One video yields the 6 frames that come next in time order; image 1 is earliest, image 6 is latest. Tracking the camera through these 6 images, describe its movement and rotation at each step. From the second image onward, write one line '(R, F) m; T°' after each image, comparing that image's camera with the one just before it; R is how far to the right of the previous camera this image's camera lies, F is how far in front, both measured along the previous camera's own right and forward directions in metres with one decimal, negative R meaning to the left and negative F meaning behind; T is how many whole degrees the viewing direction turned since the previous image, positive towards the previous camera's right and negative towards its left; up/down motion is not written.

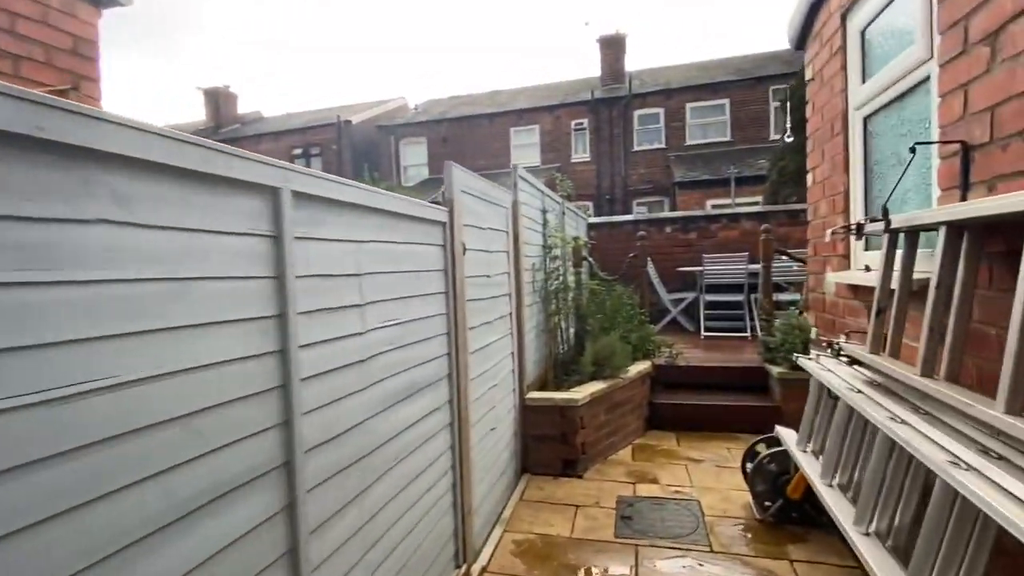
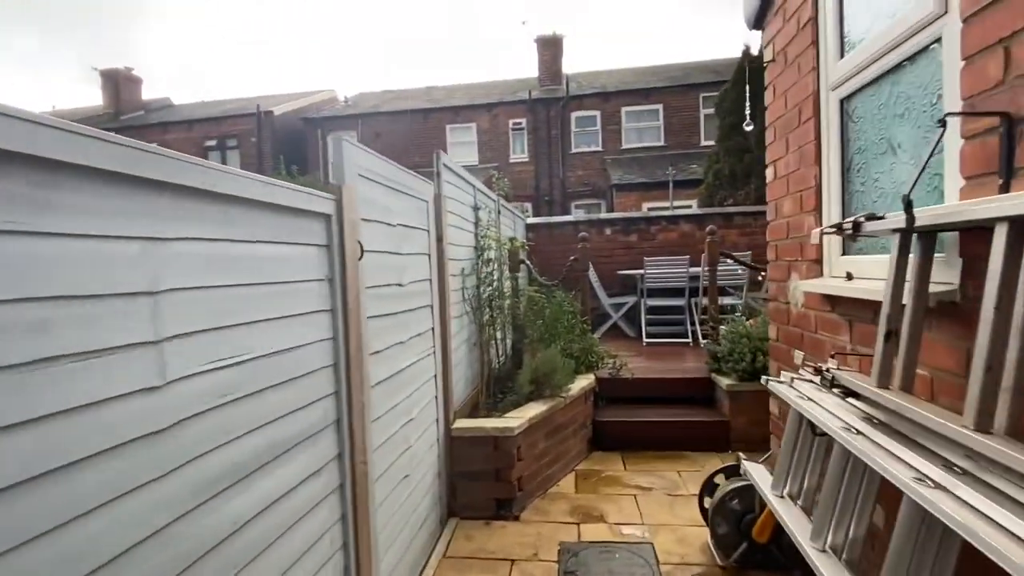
(+0.1, +0.5) m; +7°
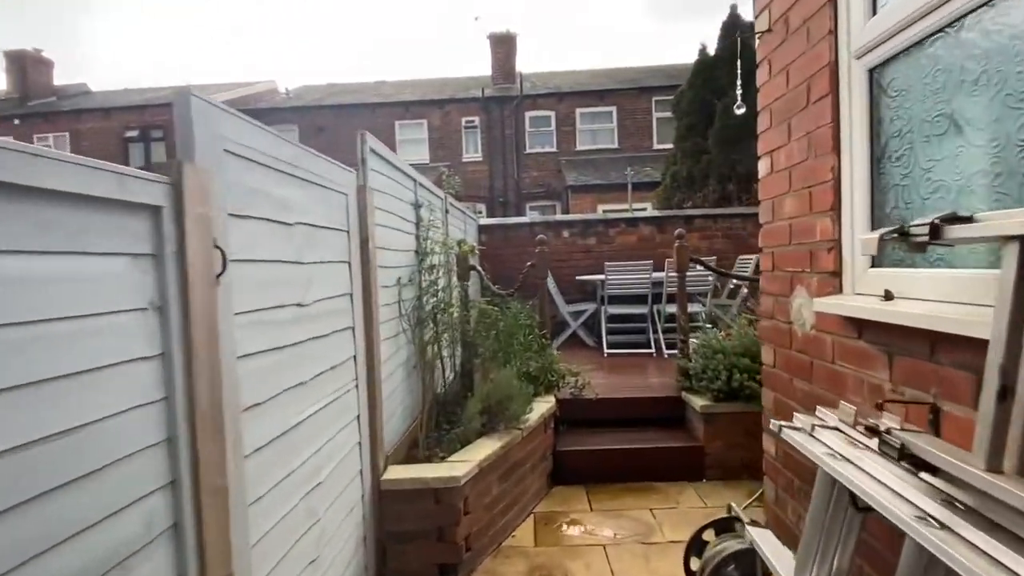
(0.0, +0.5) m; +5°
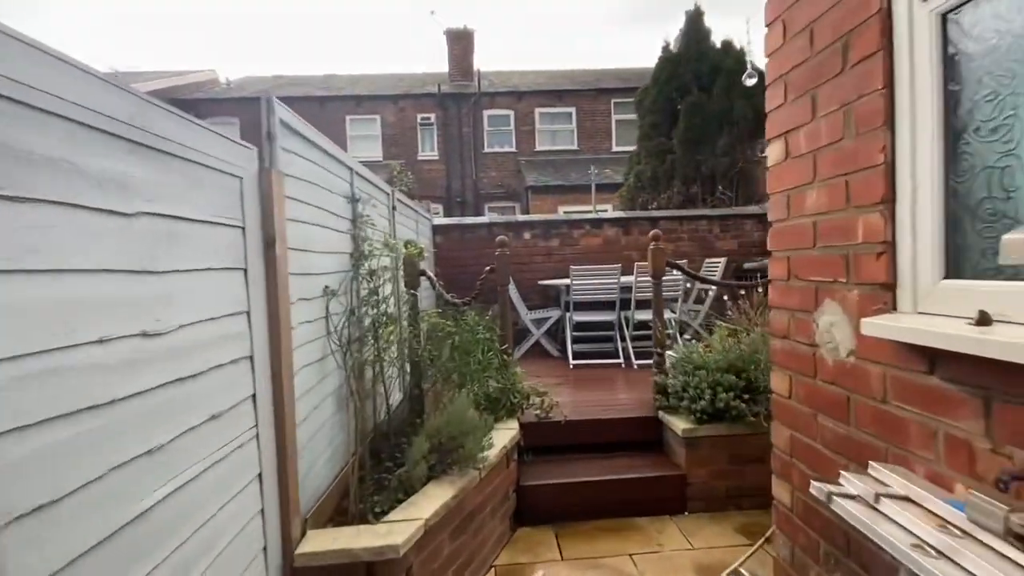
(0.0, +0.4) m; +5°
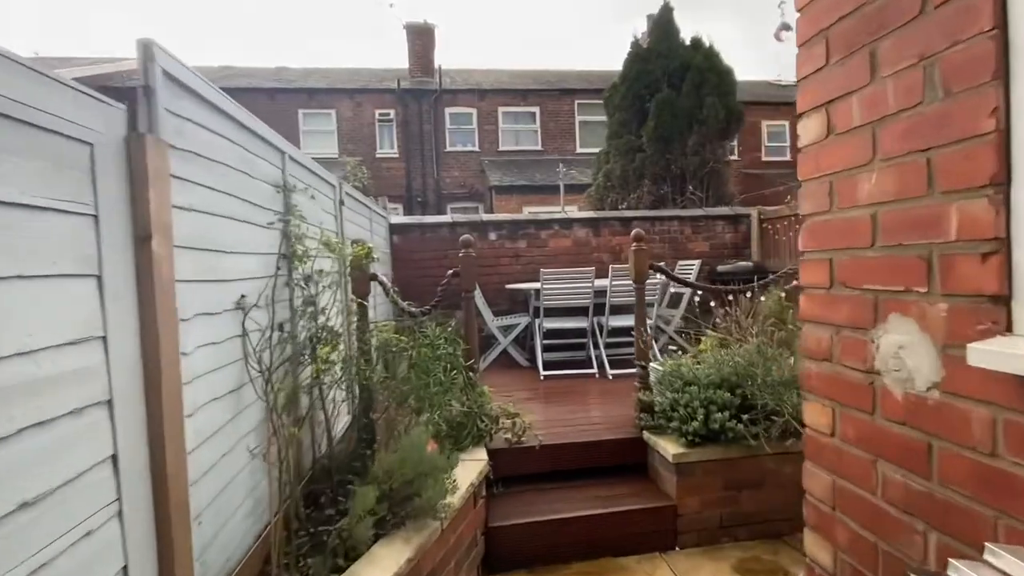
(0.0, +0.4) m; +4°
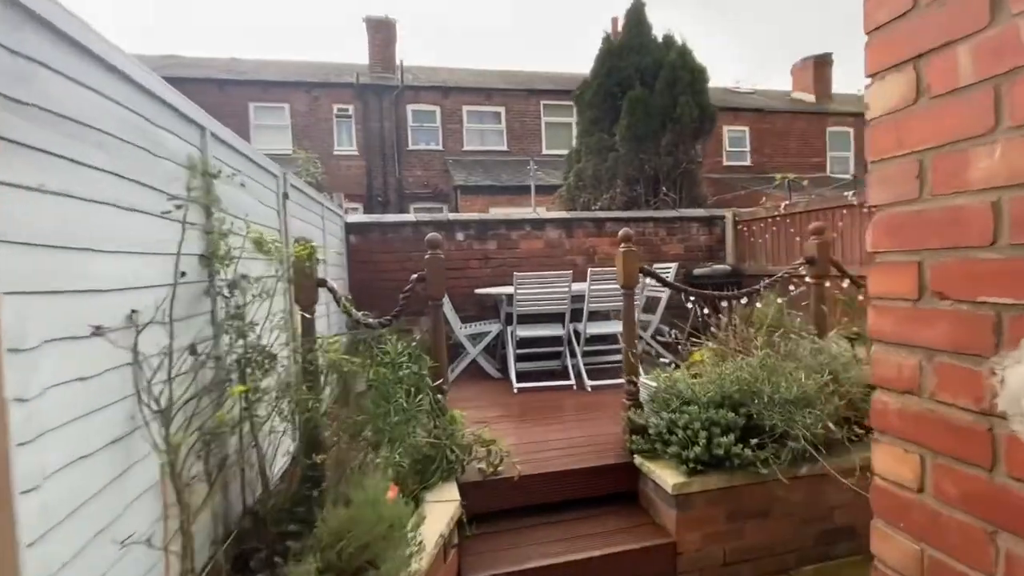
(-0.1, +0.4) m; +4°
